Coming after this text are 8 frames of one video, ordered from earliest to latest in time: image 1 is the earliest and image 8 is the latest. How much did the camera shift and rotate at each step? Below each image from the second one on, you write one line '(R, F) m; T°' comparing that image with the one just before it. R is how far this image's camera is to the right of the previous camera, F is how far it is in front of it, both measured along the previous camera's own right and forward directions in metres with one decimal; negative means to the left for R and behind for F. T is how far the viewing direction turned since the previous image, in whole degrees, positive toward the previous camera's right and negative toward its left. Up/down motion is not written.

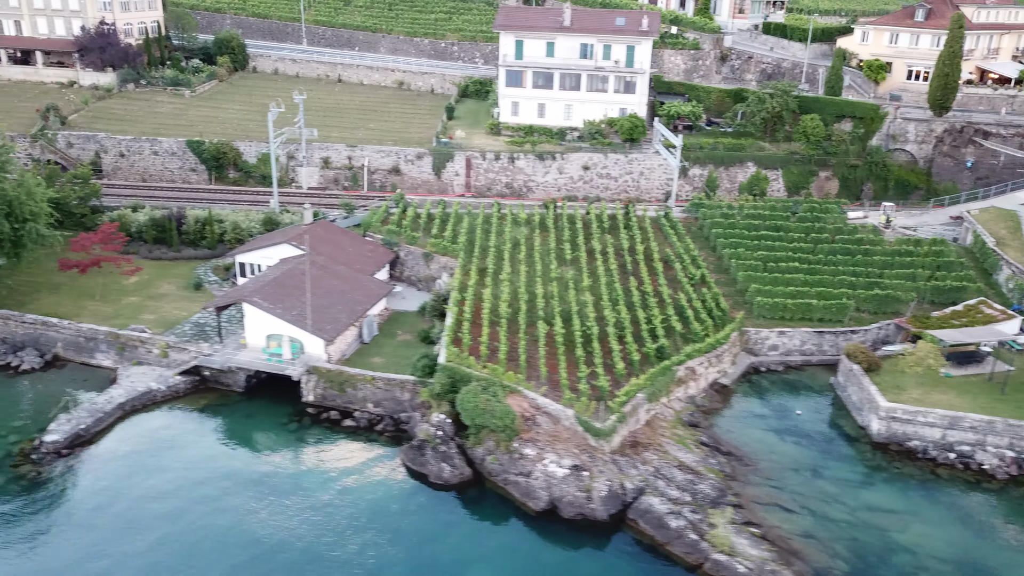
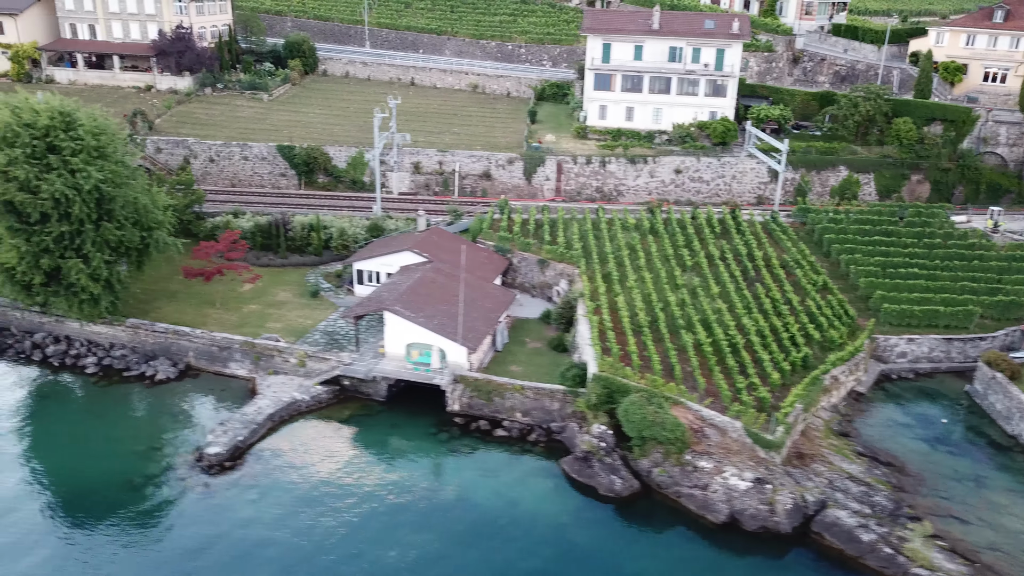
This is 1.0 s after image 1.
(-6.2, +0.3) m; 0°
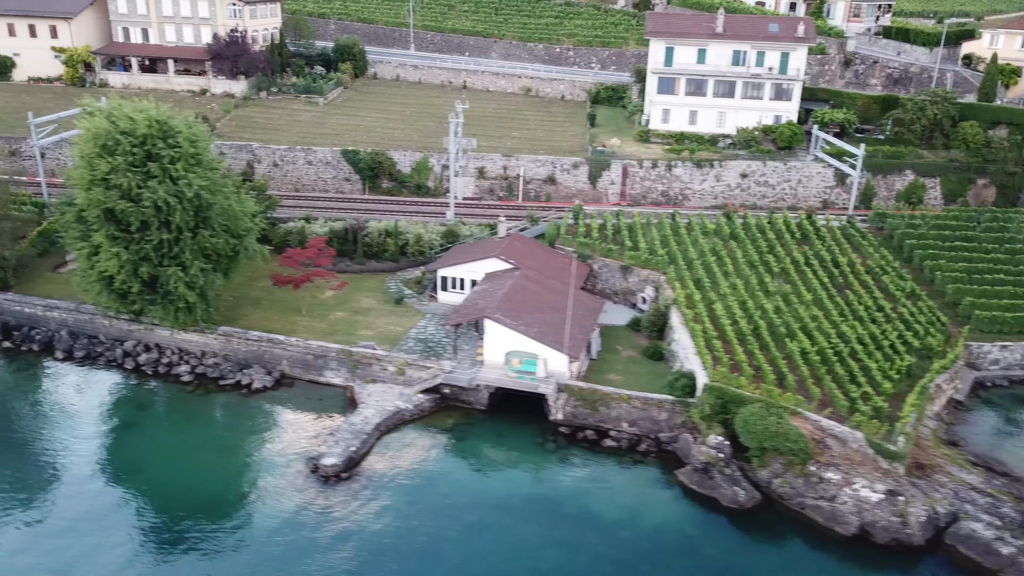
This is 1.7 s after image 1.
(-4.4, +0.2) m; 0°
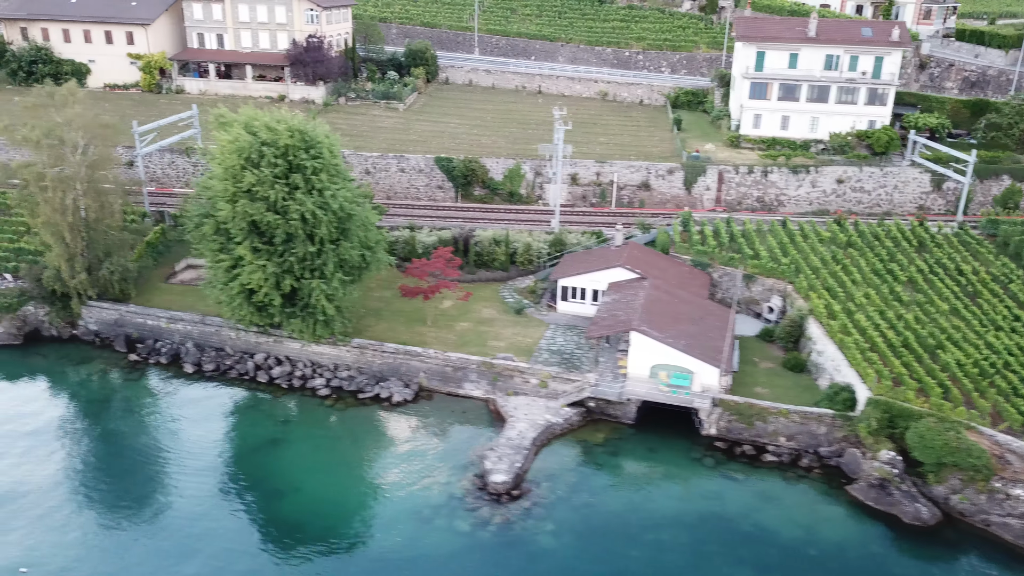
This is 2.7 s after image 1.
(-6.2, +0.4) m; 0°
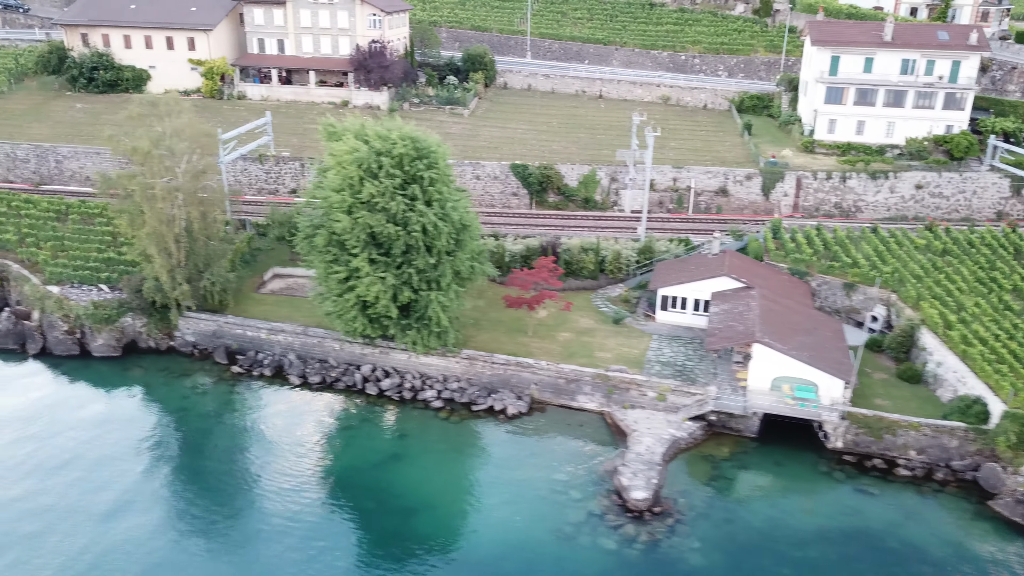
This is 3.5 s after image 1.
(-4.9, +0.4) m; 0°
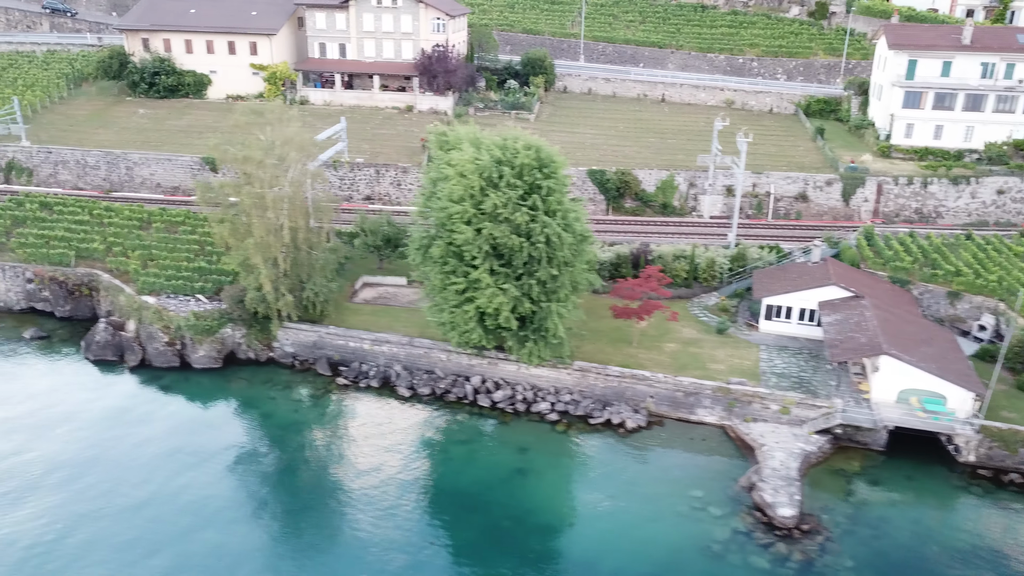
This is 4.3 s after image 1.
(-5.0, +0.5) m; 0°
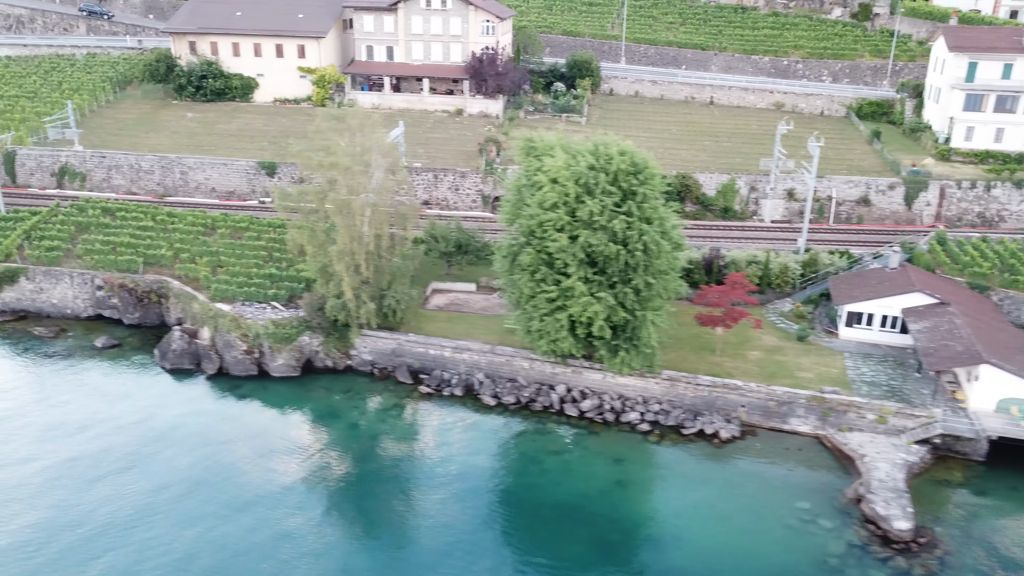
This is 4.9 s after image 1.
(-3.8, +0.4) m; 0°
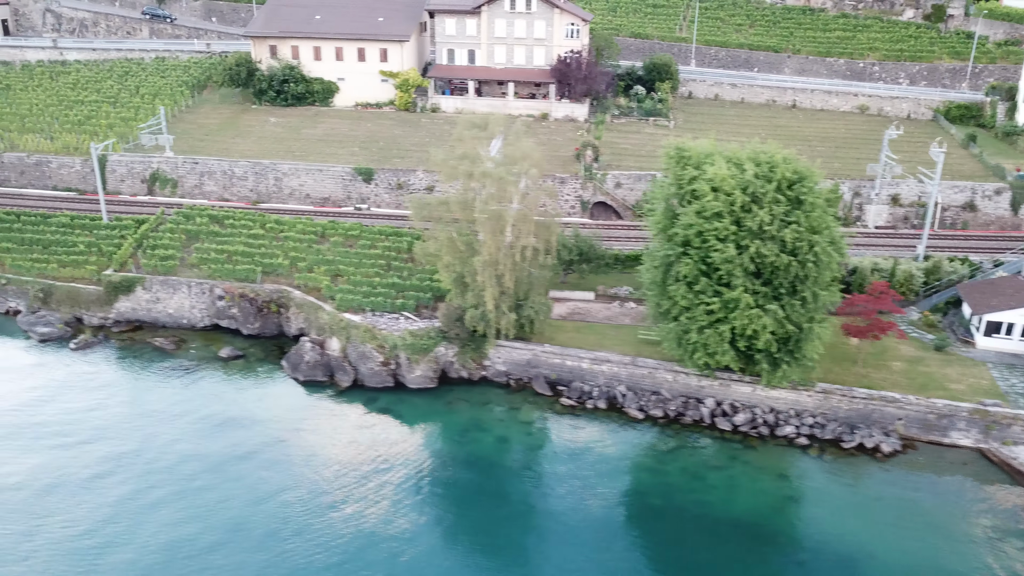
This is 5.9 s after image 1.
(-6.4, +0.6) m; 0°
